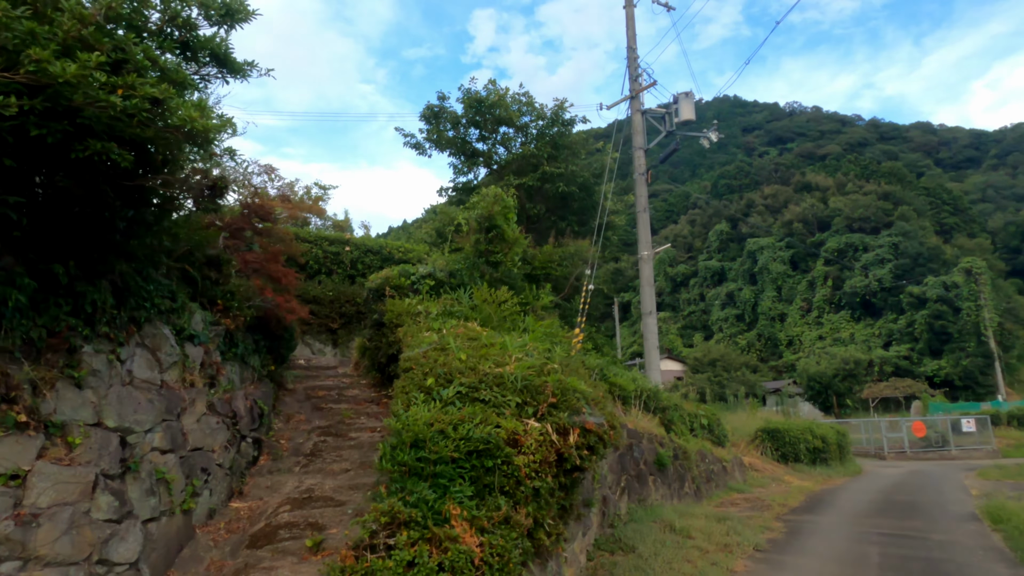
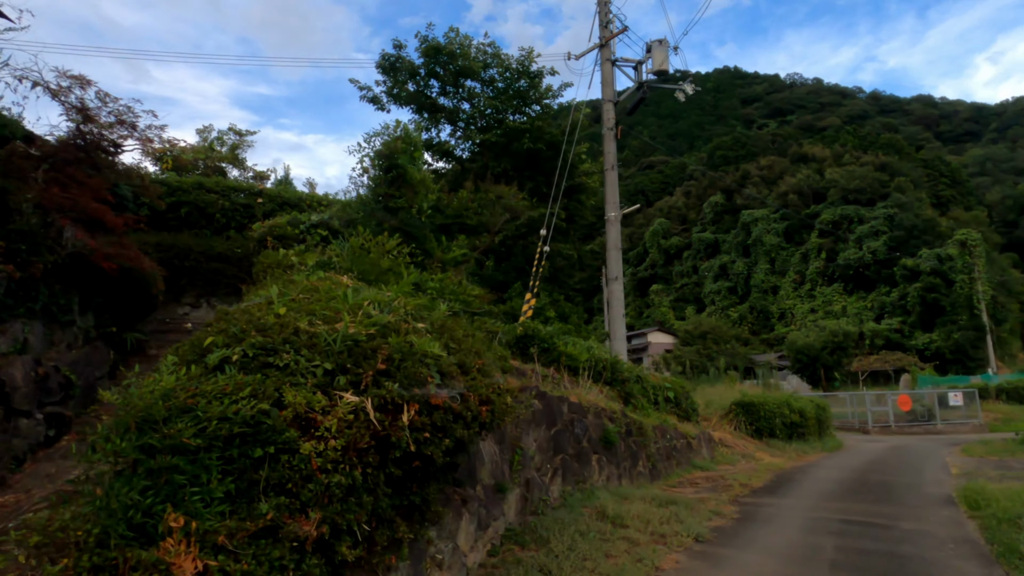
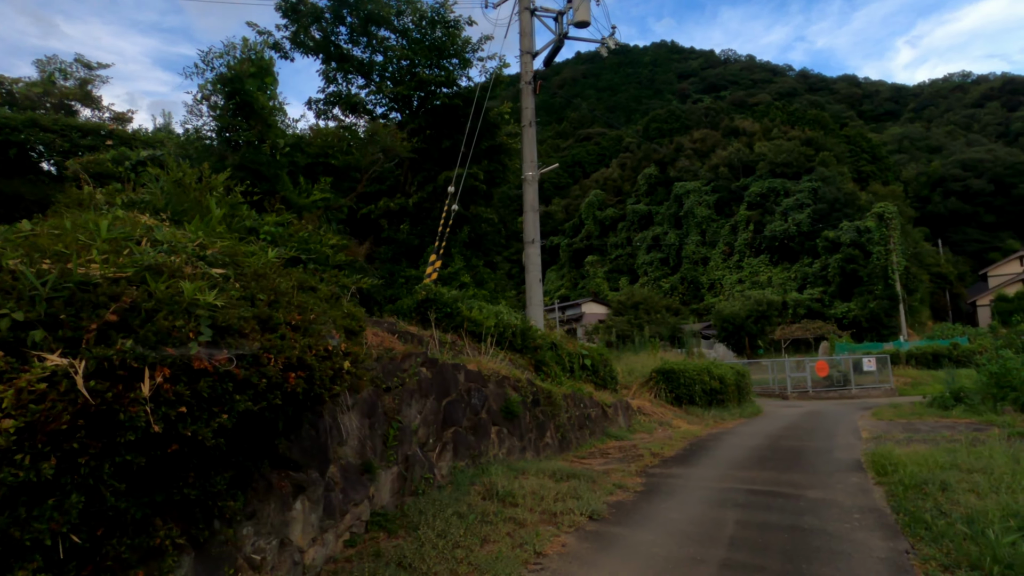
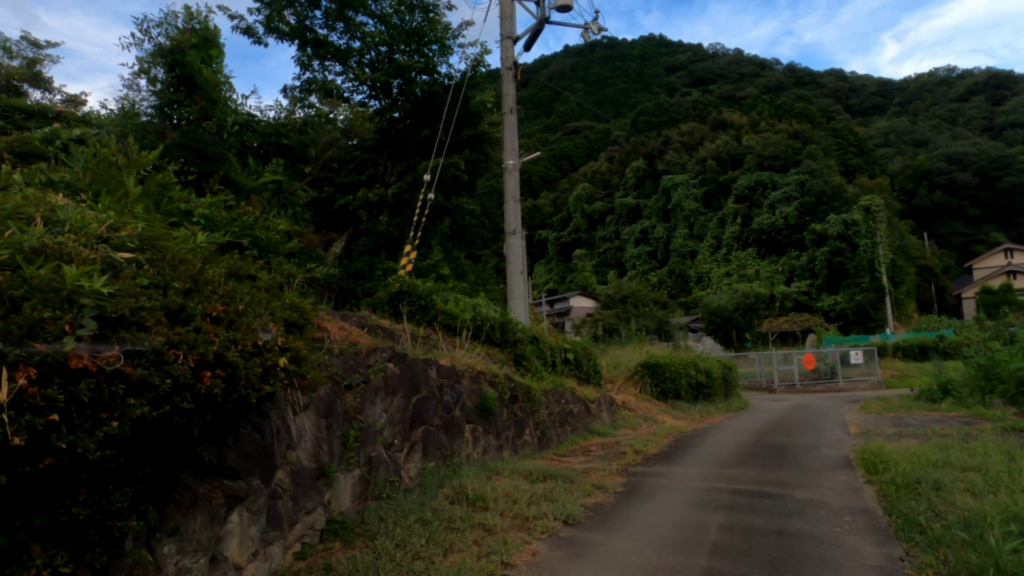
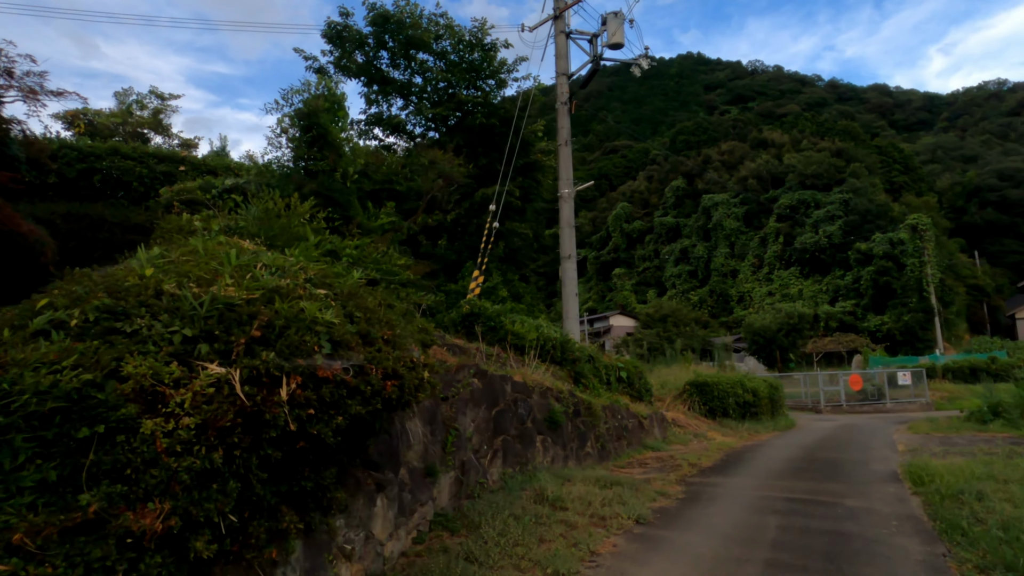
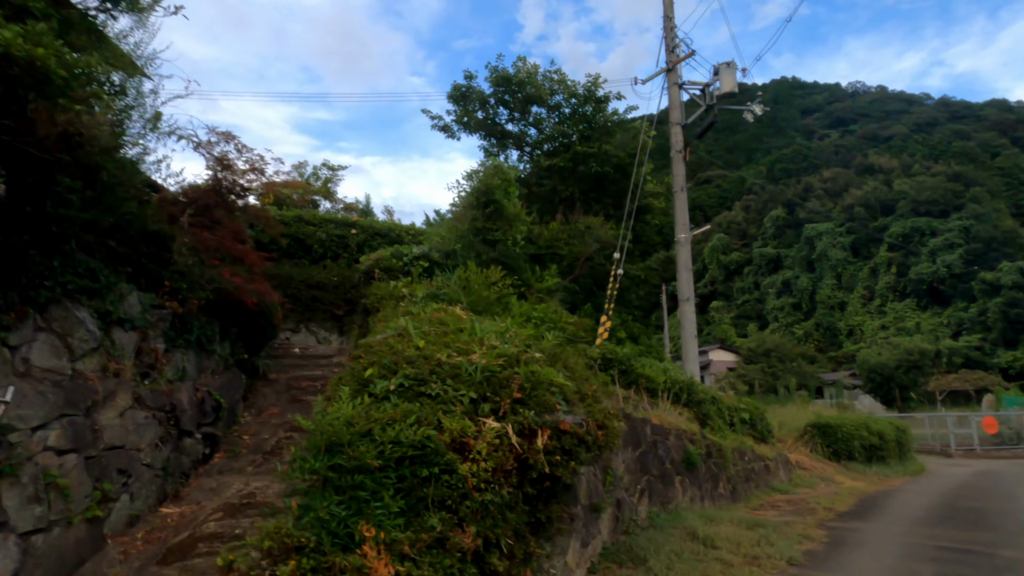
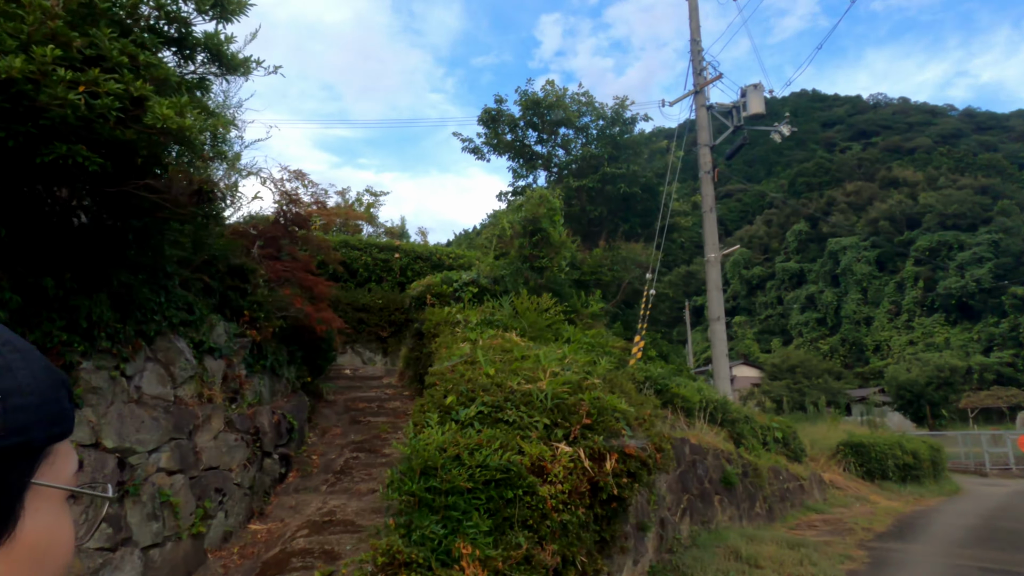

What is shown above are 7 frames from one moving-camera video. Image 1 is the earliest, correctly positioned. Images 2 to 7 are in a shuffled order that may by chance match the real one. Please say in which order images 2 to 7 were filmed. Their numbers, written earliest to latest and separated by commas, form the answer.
7, 6, 2, 5, 3, 4
